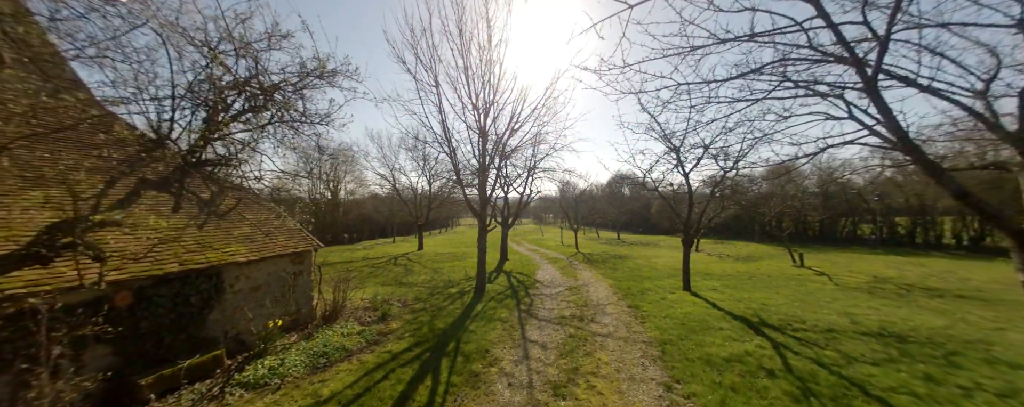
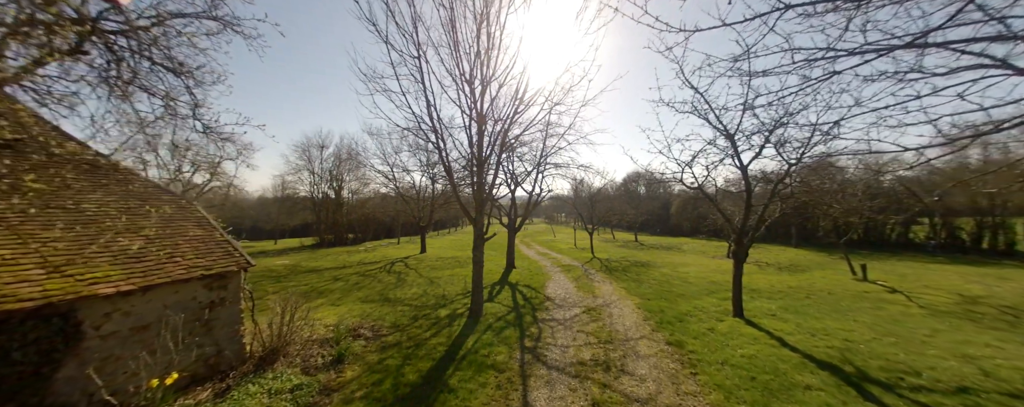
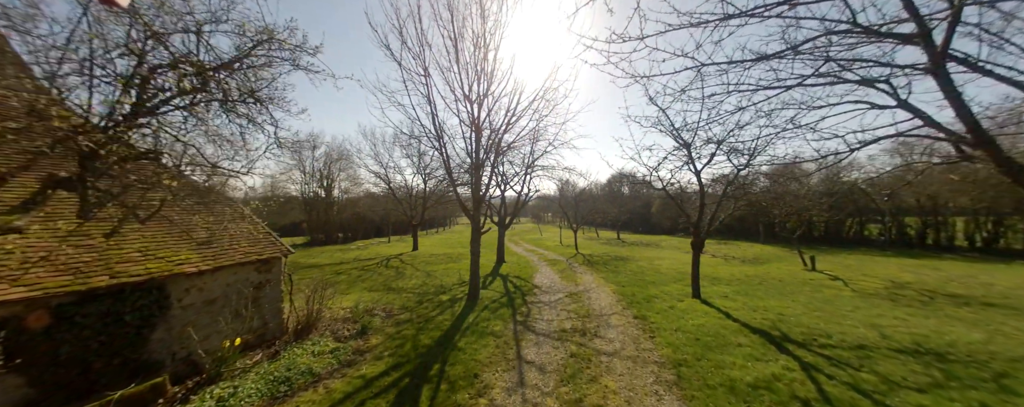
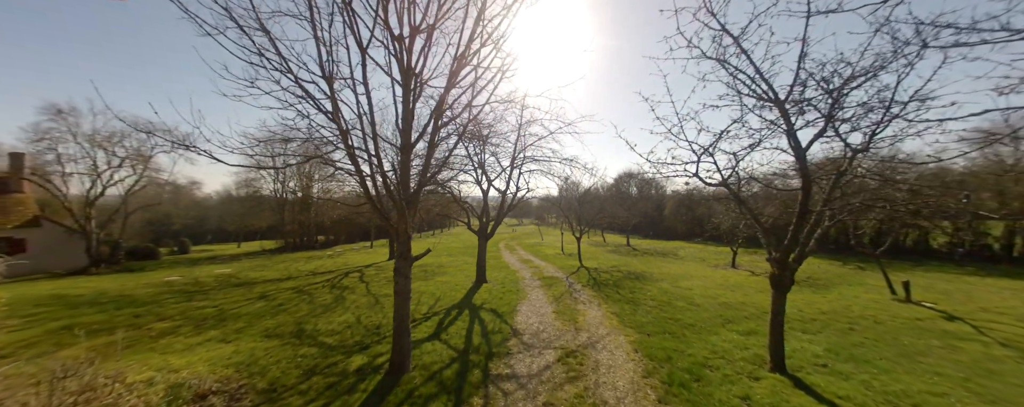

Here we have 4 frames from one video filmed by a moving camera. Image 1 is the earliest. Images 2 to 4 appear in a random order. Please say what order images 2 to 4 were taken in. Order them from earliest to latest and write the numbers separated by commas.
3, 2, 4
